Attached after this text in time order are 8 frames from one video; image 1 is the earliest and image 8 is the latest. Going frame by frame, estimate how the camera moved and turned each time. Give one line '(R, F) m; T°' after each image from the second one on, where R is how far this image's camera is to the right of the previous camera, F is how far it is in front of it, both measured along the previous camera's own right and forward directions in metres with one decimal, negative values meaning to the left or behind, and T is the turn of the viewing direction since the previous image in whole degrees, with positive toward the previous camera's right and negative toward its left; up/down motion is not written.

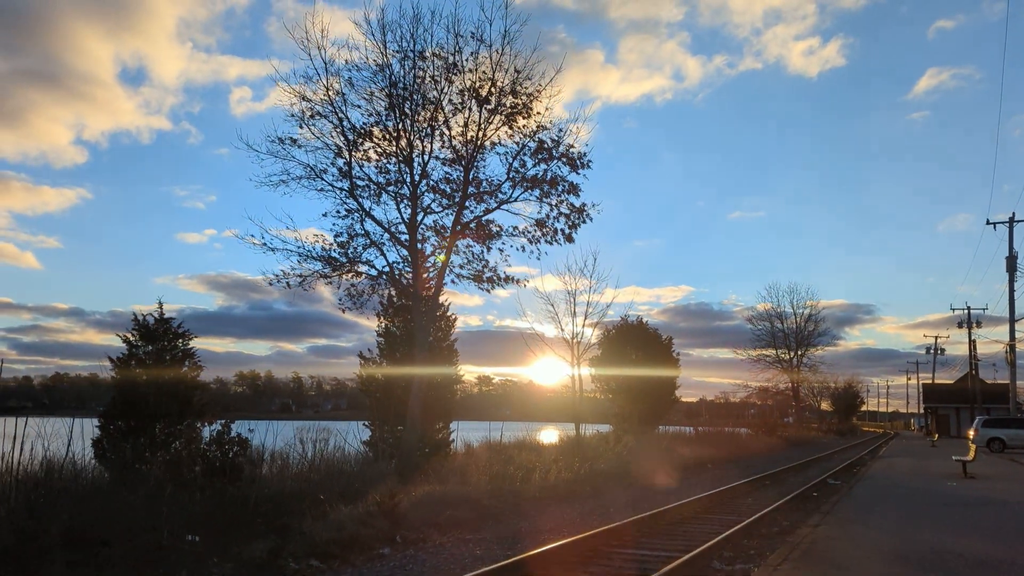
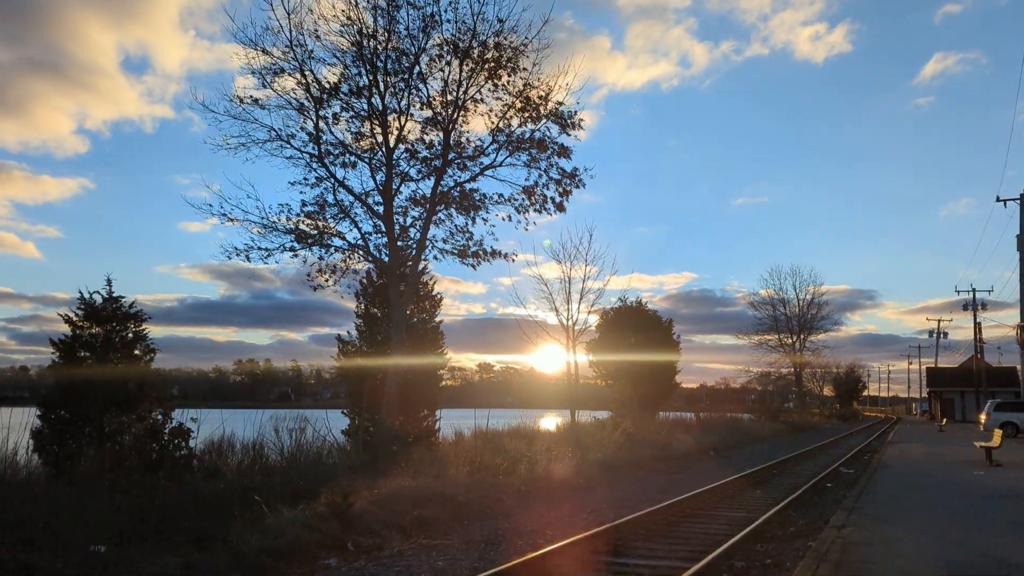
(+0.3, +1.6) m; 0°
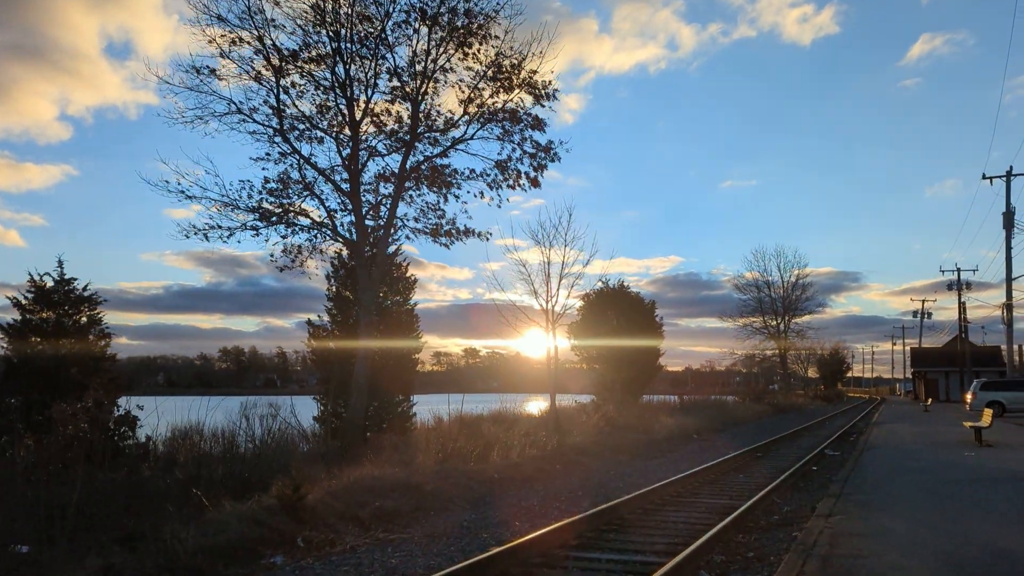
(+0.2, +0.7) m; +1°
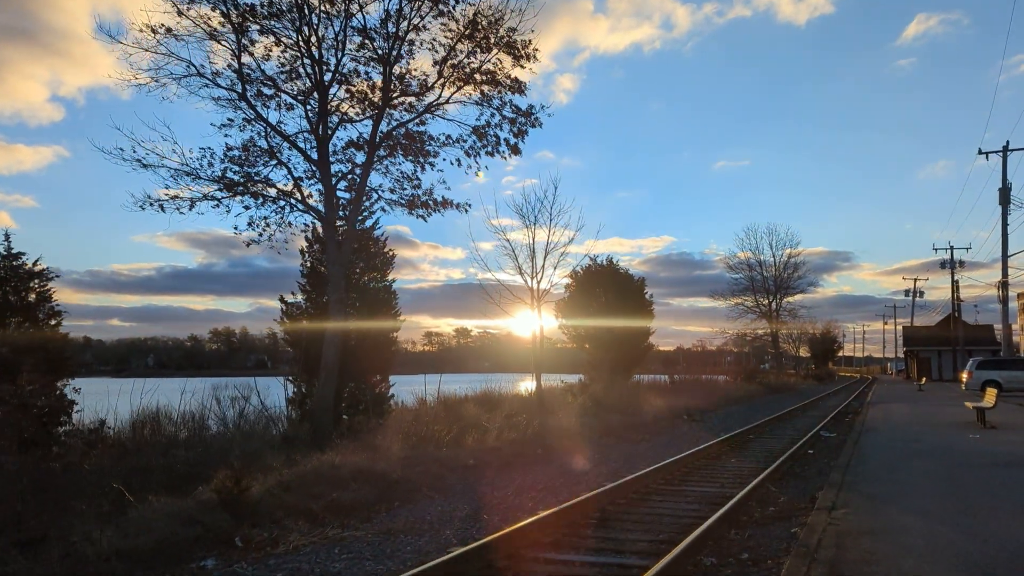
(+0.2, +0.9) m; 0°
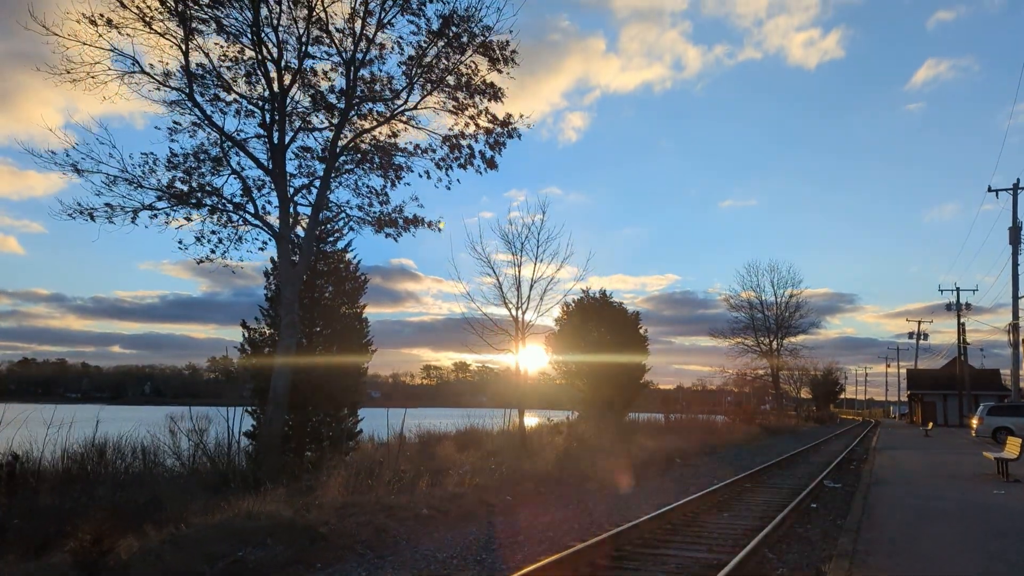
(+0.5, +1.5) m; 0°
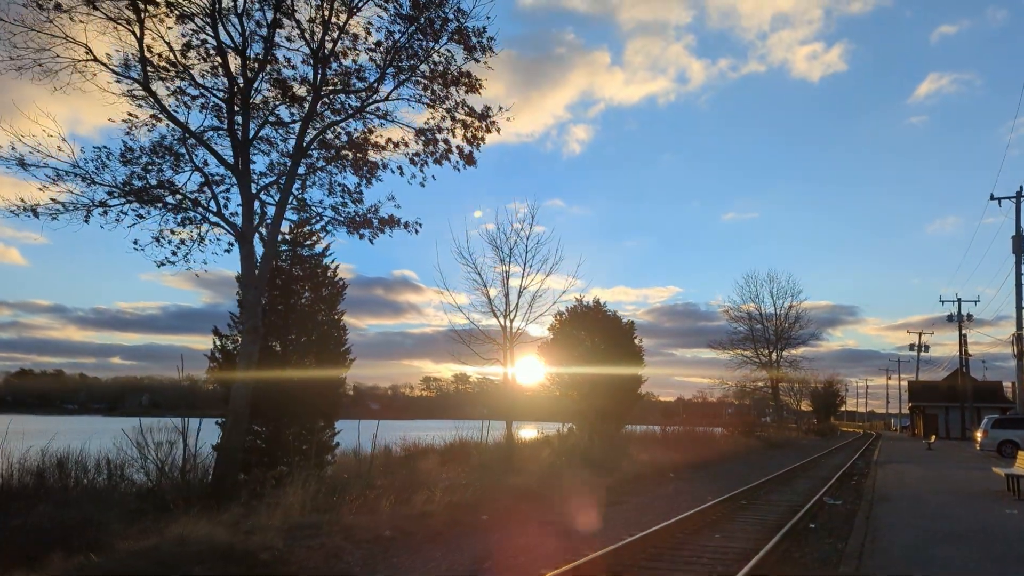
(+0.3, +0.9) m; 0°
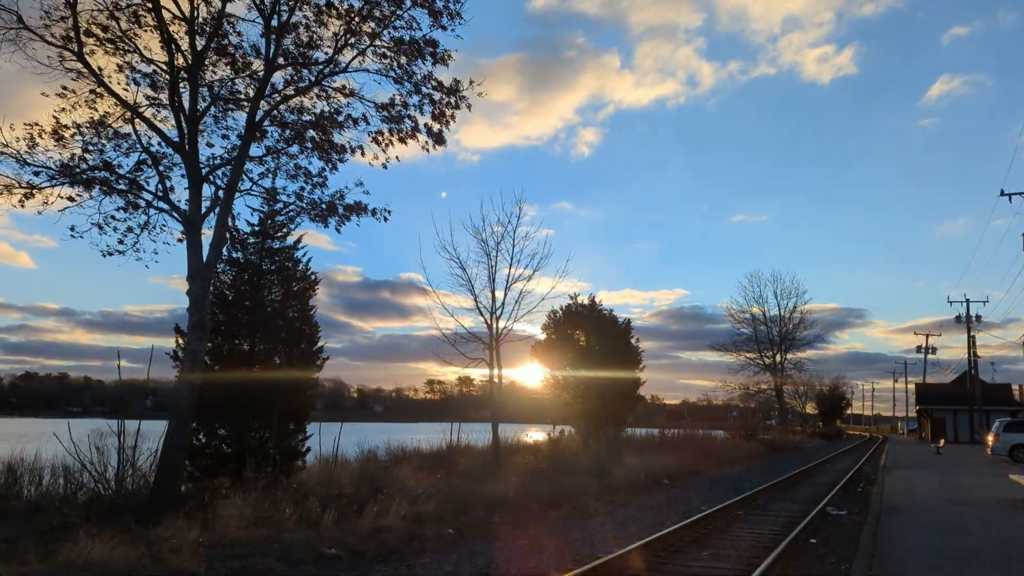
(+0.4, +1.1) m; 0°
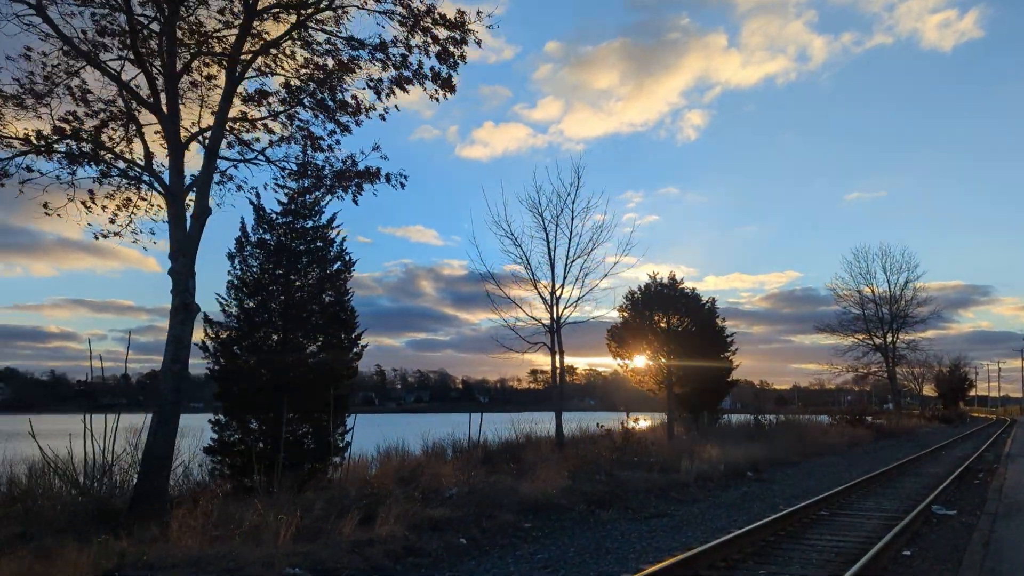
(+0.9, +1.8) m; -6°
